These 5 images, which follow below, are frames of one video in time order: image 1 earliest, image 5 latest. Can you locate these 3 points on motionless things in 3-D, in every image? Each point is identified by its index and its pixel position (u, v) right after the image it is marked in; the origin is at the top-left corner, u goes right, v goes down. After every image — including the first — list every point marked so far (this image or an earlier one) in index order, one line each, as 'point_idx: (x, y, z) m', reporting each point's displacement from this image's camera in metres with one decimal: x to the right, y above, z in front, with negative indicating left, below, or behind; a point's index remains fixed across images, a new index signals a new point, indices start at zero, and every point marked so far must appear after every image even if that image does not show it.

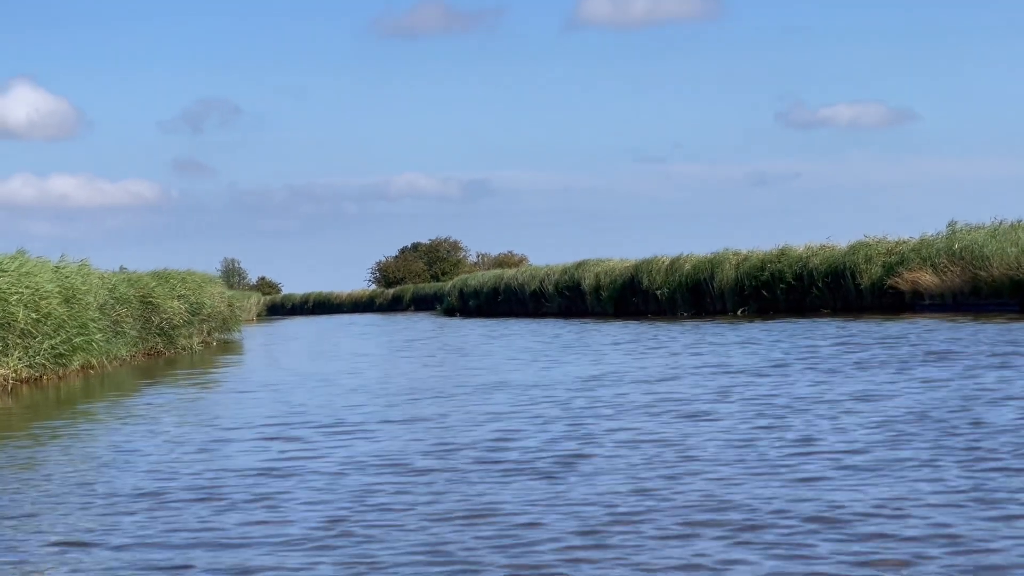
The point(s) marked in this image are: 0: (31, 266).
0: (-4.7, +0.2, +14.3) m
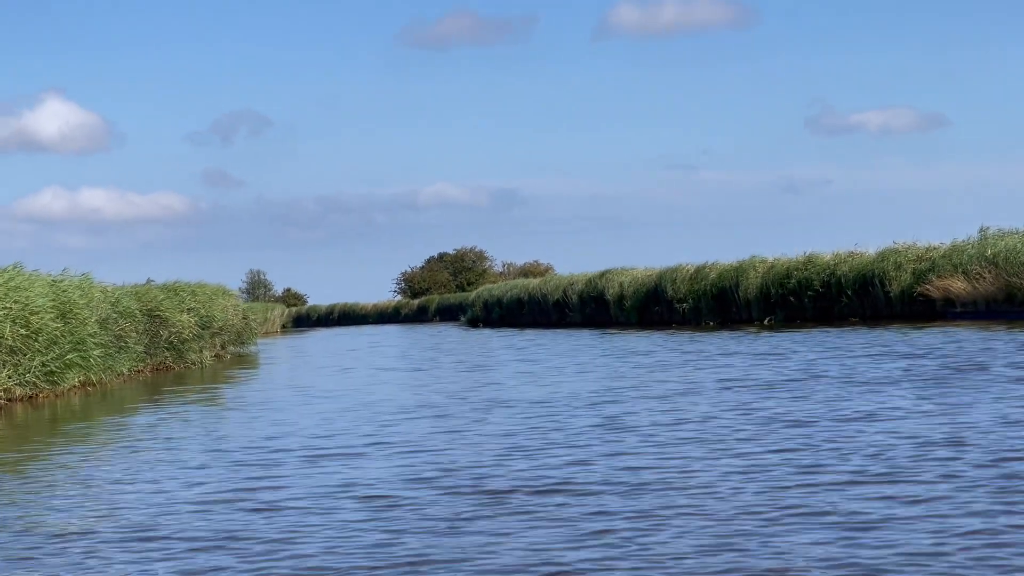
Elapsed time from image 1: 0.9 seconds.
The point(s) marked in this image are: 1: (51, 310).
0: (-4.6, +0.1, +13.8) m
1: (-4.4, -0.2, +14.3) m
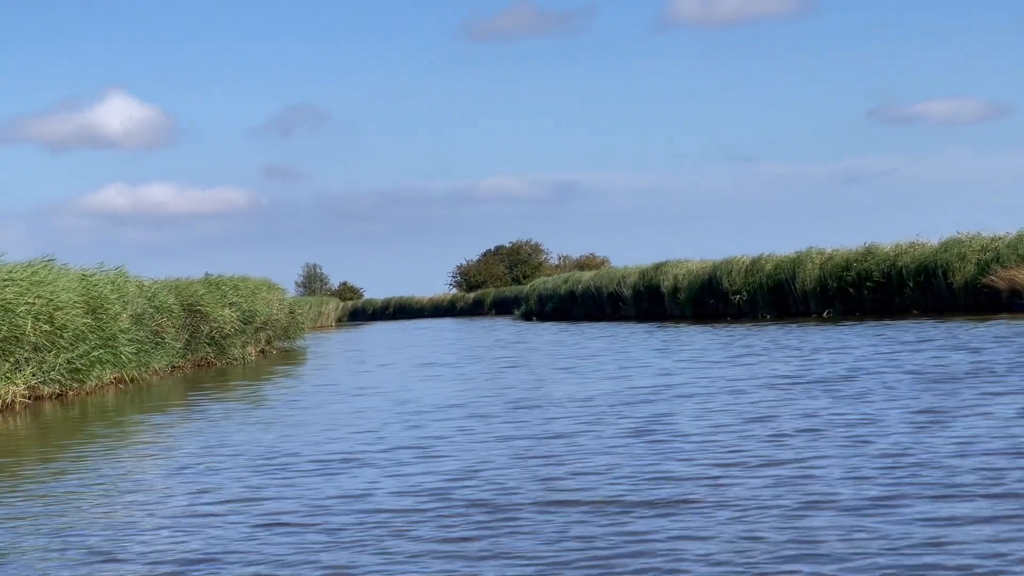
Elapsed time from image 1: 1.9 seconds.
0: (-4.2, +0.1, +13.4) m
1: (-4.0, -0.2, +13.9) m
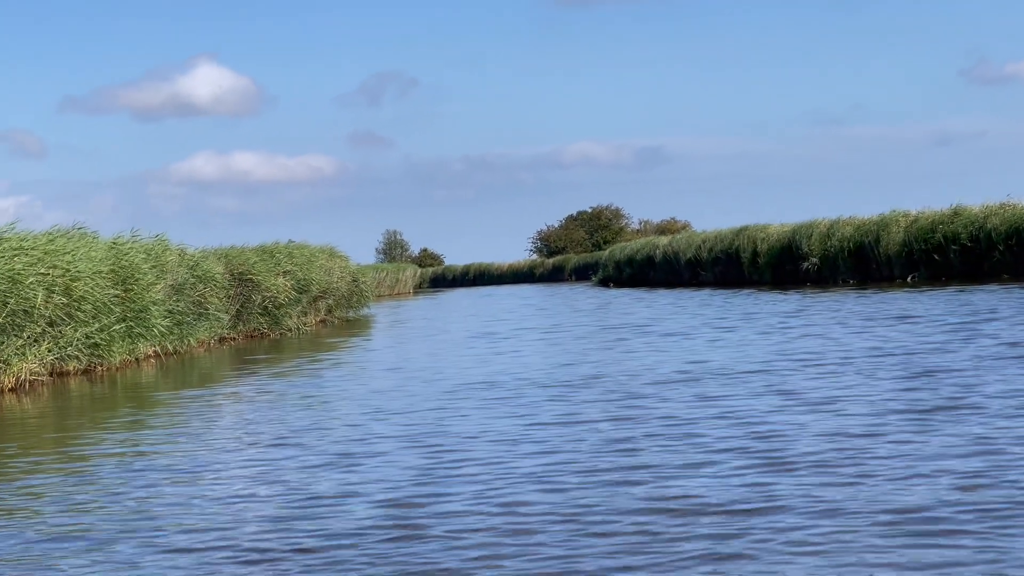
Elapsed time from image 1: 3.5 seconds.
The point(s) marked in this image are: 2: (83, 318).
0: (-3.8, +0.4, +12.6) m
1: (-3.6, +0.1, +13.1) m
2: (-3.5, -0.2, +12.2) m
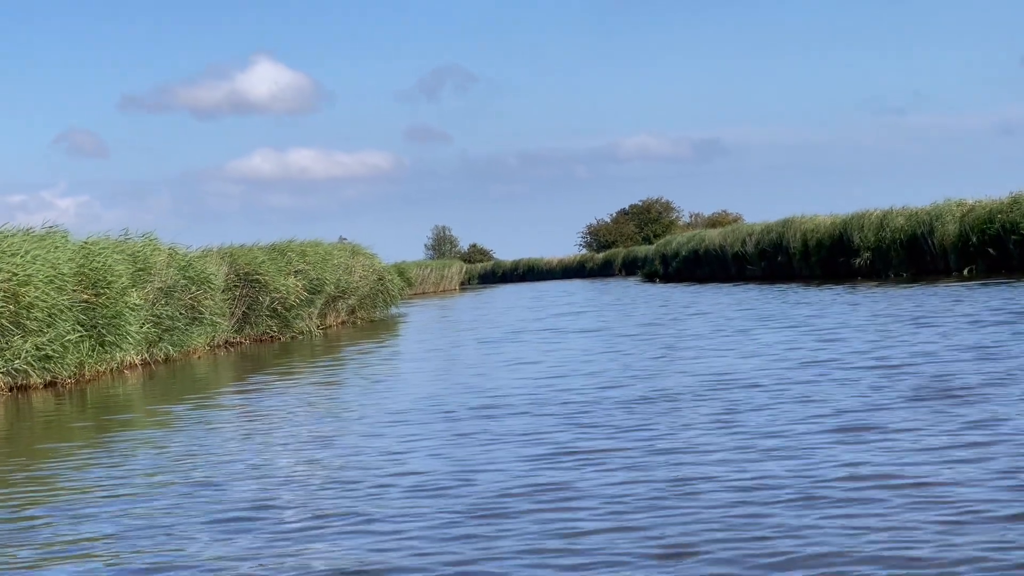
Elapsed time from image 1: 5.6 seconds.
0: (-3.8, +0.3, +11.5) m
1: (-3.6, +0.1, +11.9) m
2: (-3.5, -0.3, +11.0) m
